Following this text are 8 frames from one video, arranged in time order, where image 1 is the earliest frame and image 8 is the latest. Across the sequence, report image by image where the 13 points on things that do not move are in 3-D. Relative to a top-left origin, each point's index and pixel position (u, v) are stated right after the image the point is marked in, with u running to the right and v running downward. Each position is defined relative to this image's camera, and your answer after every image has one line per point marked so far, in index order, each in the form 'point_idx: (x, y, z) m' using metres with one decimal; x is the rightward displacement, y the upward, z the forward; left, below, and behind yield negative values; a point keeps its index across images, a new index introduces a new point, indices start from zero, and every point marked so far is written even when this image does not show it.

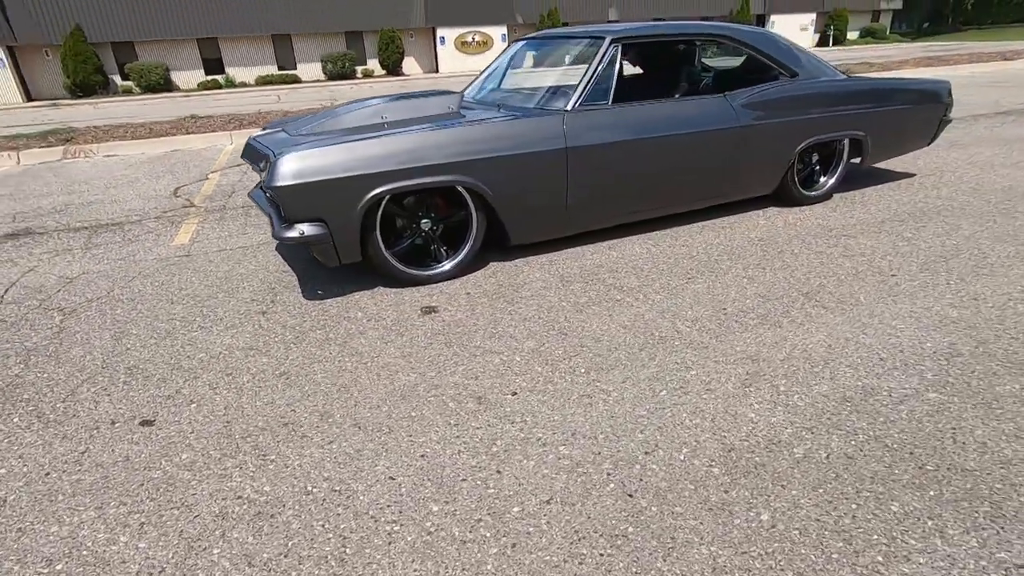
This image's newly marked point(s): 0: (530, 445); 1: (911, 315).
0: (+0.1, -0.6, +2.0) m
1: (+2.0, -0.1, +2.8) m
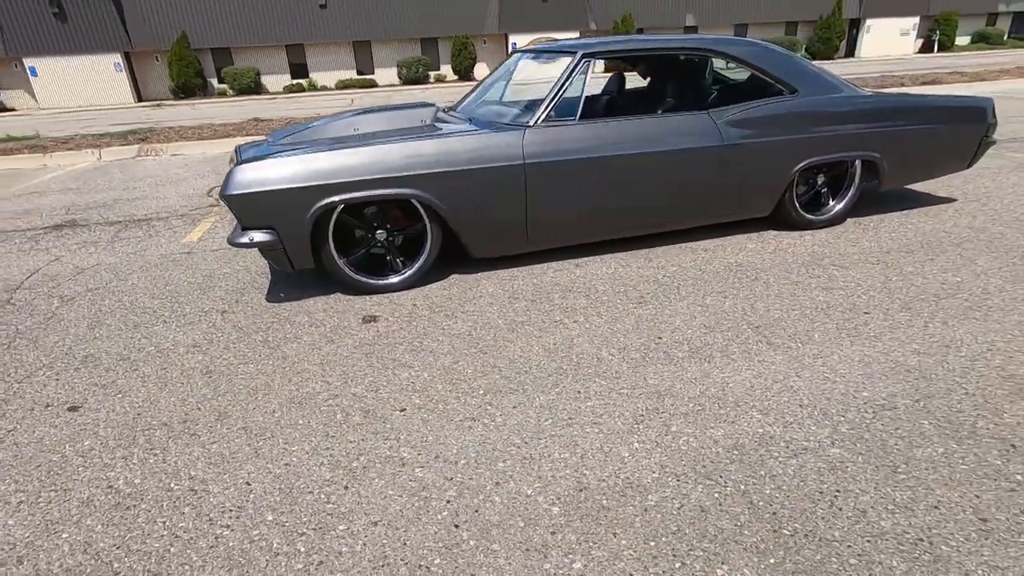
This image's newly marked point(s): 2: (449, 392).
0: (-0.5, -0.6, +2.0) m
1: (+1.6, -0.3, +2.5) m
2: (-0.3, -0.5, +2.4) m
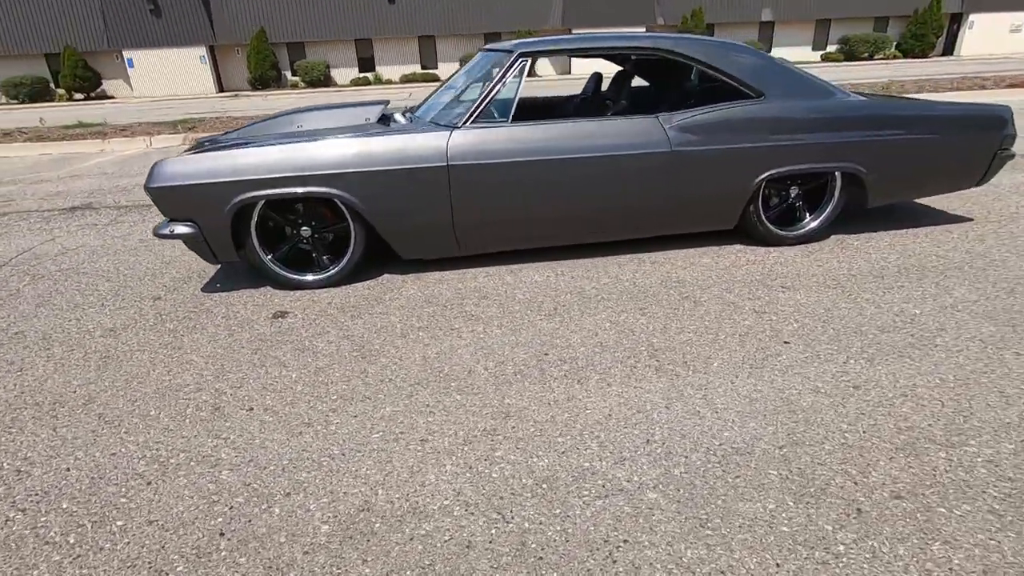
0: (-1.2, -0.6, +2.0) m
1: (+1.0, -0.4, +2.3) m
2: (-0.9, -0.5, +2.4) m
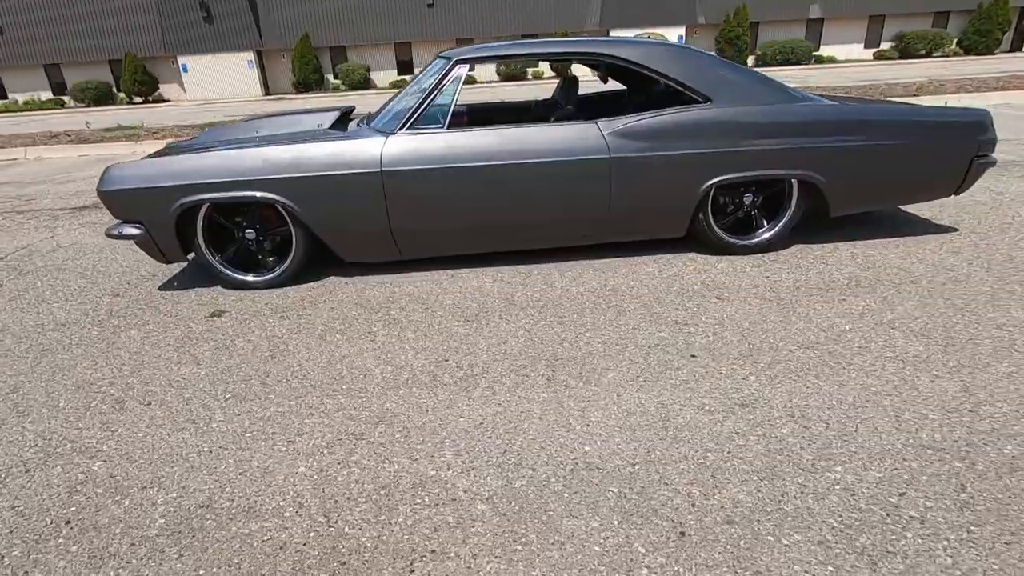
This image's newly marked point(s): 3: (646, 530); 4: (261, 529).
0: (-1.7, -0.7, +2.1) m
1: (+0.5, -0.5, +2.3) m
2: (-1.4, -0.5, +2.5) m
3: (+0.4, -0.7, +1.7) m
4: (-0.8, -0.8, +1.7) m
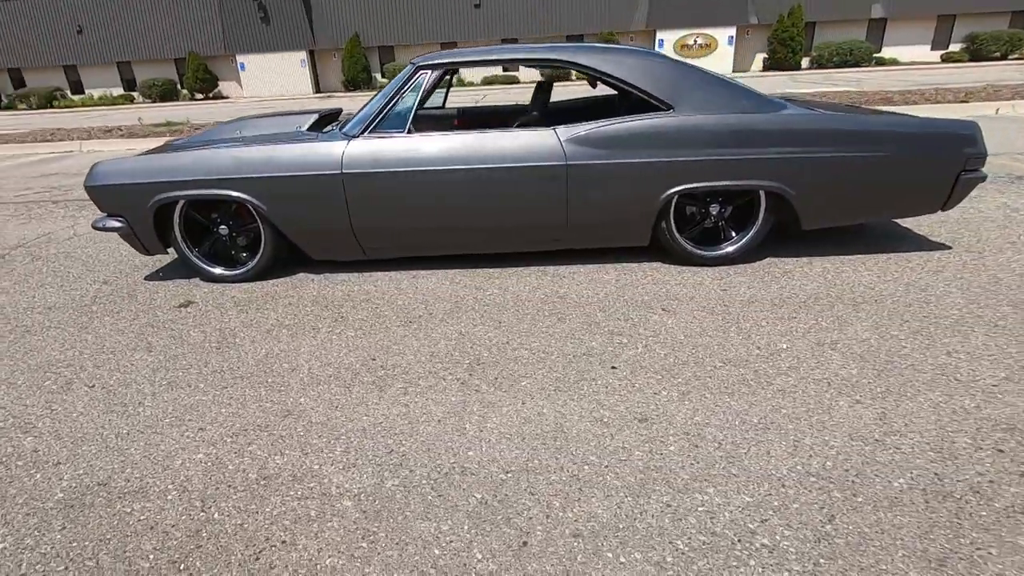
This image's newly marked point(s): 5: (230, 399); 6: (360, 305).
0: (-2.1, -0.6, +2.3) m
1: (+0.1, -0.5, +2.3) m
2: (-1.8, -0.4, +2.7) m
3: (-0.1, -0.8, +1.7) m
4: (-1.3, -0.8, +1.9) m
5: (-1.3, -0.5, +2.5) m
6: (-0.9, -0.1, +3.4) m
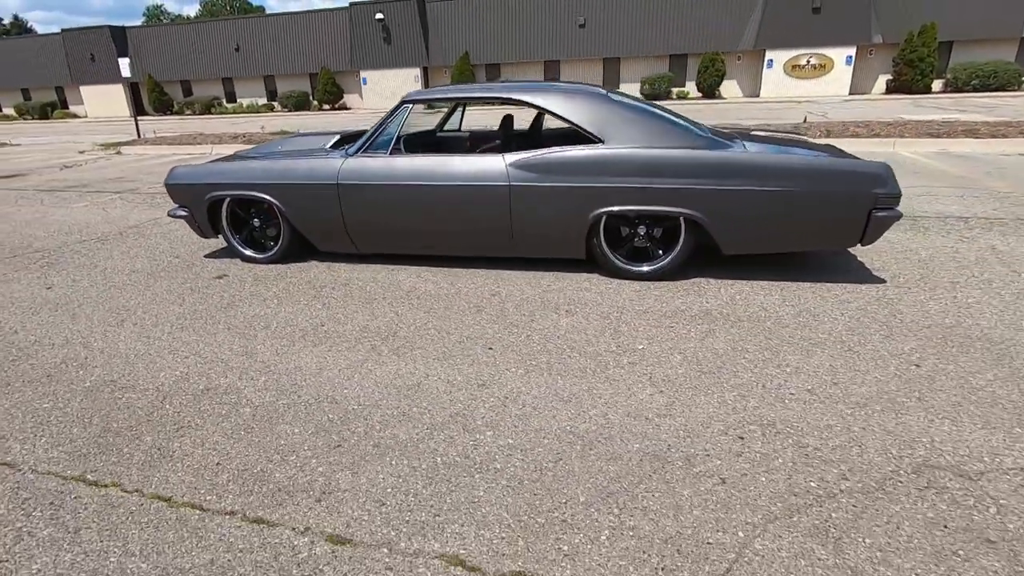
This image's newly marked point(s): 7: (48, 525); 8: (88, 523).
0: (-2.8, -0.4, +3.5) m
1: (-0.6, -0.5, +3.0) m
2: (-2.4, -0.2, +3.7) m
3: (-0.9, -0.7, +2.5) m
4: (-2.0, -0.6, +2.8) m
5: (-1.9, -0.3, +3.4) m
6: (-1.4, 0.0, +4.3) m
7: (-1.7, -0.9, +2.0) m
8: (-1.6, -0.9, +2.0) m
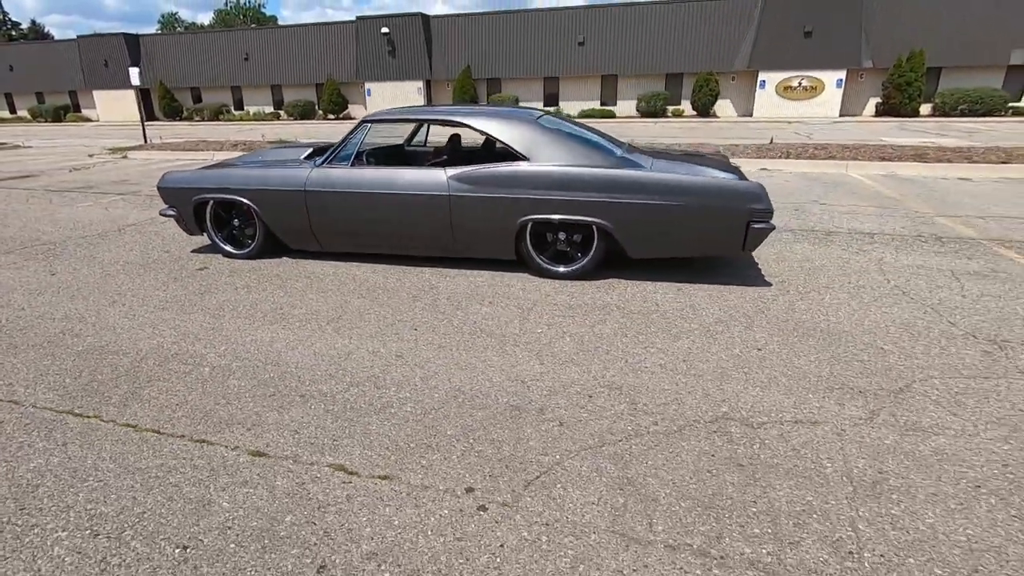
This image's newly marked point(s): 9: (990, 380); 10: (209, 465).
0: (-3.3, -0.2, +4.1) m
1: (-1.2, -0.4, +3.7) m
2: (-2.9, -0.1, +4.4) m
3: (-1.4, -0.6, +3.1) m
4: (-2.6, -0.5, +3.5) m
5: (-2.5, -0.2, +4.1) m
6: (-1.9, +0.1, +4.9) m
7: (-2.3, -0.7, +2.7) m
8: (-2.1, -0.7, +2.6) m
9: (+2.8, -0.5, +3.2) m
10: (-1.4, -0.8, +2.5) m
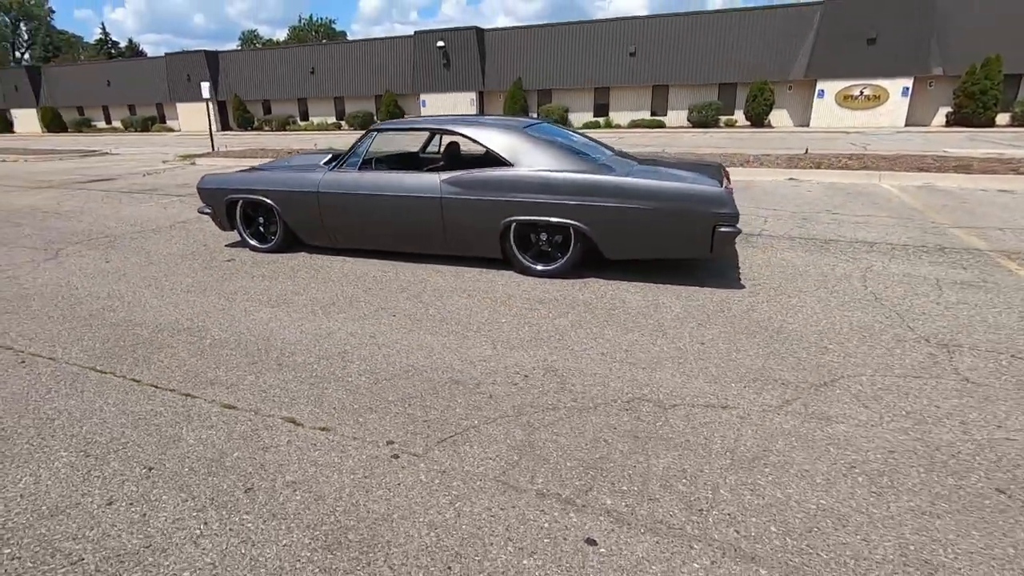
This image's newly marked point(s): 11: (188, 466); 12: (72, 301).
0: (-3.5, -0.1, +4.8) m
1: (-1.4, -0.3, +4.1) m
2: (-3.1, 0.0, +5.1) m
3: (-1.8, -0.5, +3.6) m
4: (-2.9, -0.3, +4.1) m
5: (-2.7, -0.1, +4.7) m
6: (-2.0, +0.2, +5.5) m
7: (-2.7, -0.6, +3.3) m
8: (-2.5, -0.6, +3.2) m
9: (+2.5, -0.6, +3.3) m
10: (-1.8, -0.7, +3.0) m
11: (-1.5, -0.8, +2.5) m
12: (-3.9, -0.1, +4.8) m
